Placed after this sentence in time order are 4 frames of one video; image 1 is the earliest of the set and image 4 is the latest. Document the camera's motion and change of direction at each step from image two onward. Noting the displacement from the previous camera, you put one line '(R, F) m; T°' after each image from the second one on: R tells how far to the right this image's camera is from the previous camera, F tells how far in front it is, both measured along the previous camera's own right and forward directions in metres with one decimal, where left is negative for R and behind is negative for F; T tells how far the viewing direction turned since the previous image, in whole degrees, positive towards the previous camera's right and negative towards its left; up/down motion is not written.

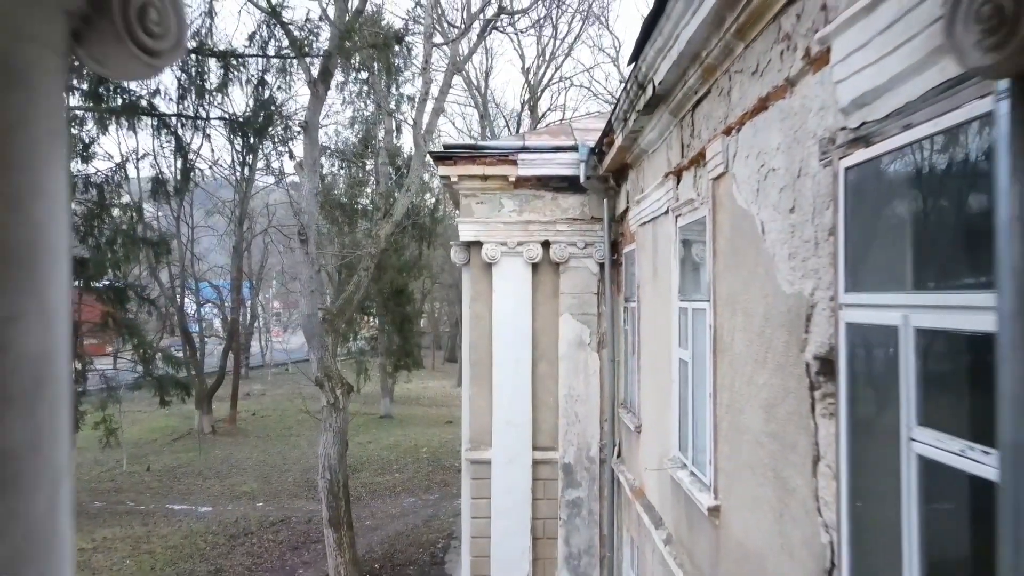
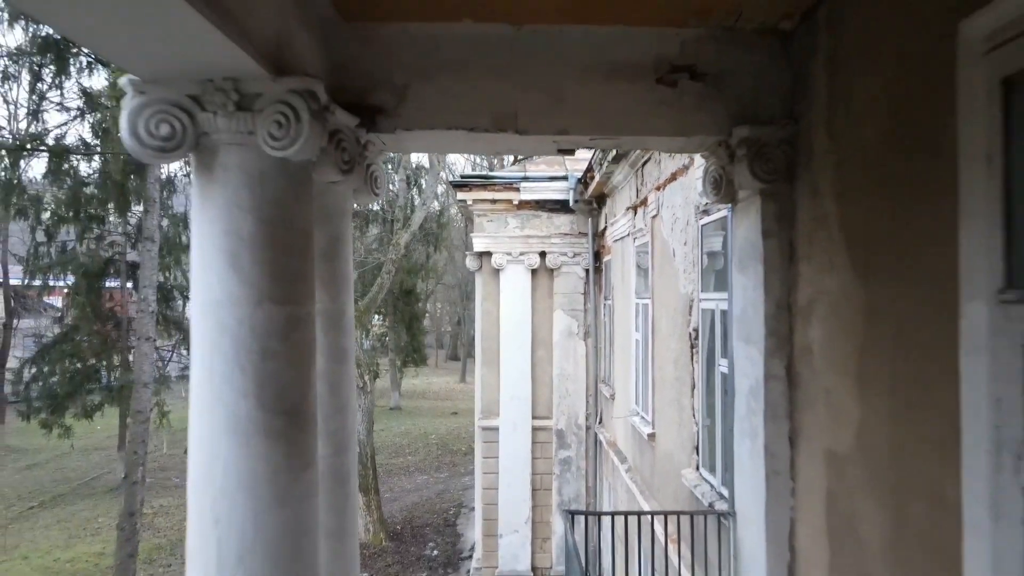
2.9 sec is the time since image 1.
(-0.1, -1.6) m; 0°
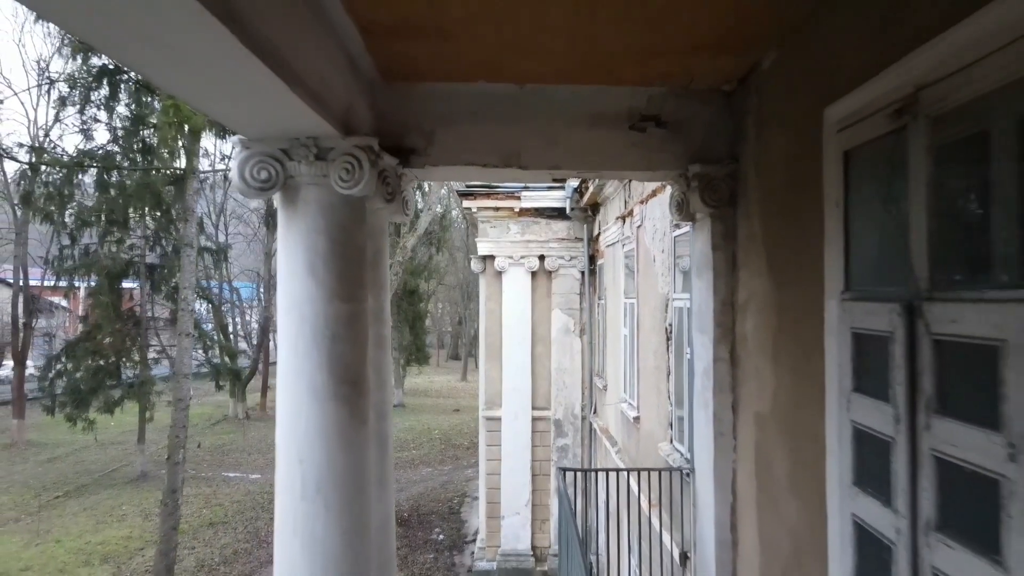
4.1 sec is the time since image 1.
(0.0, -0.7) m; 0°
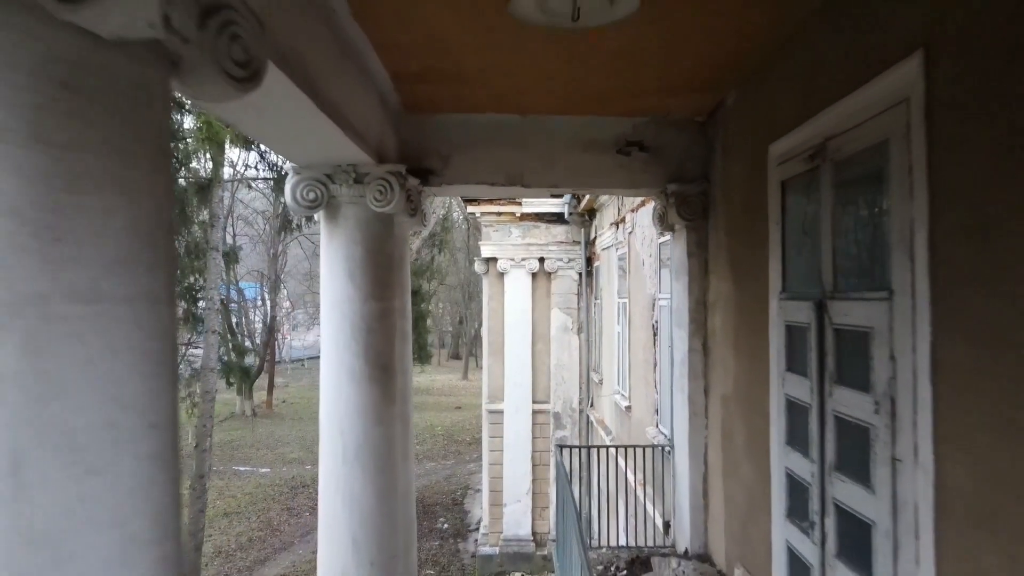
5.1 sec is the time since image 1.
(0.0, -0.5) m; 0°
